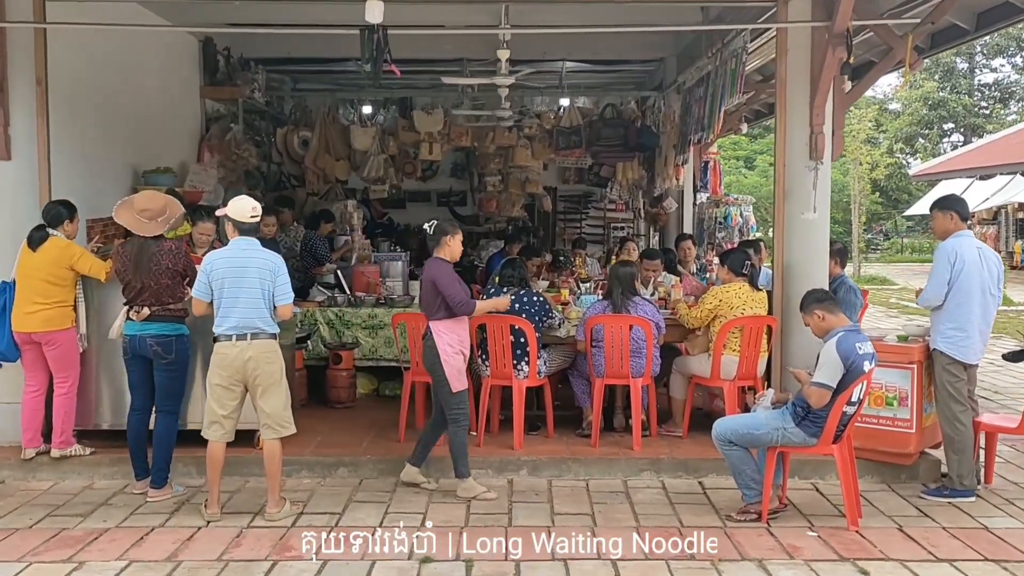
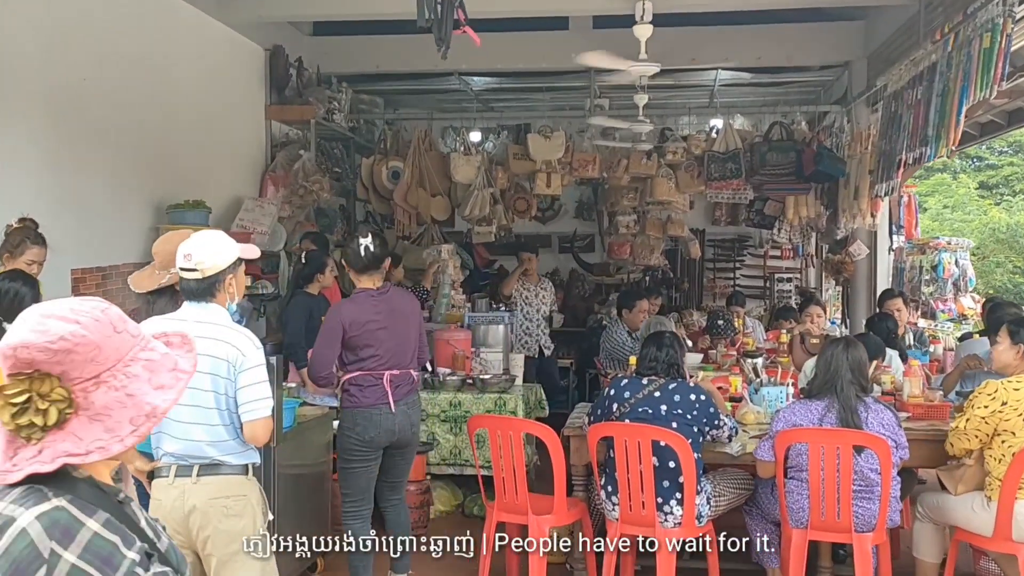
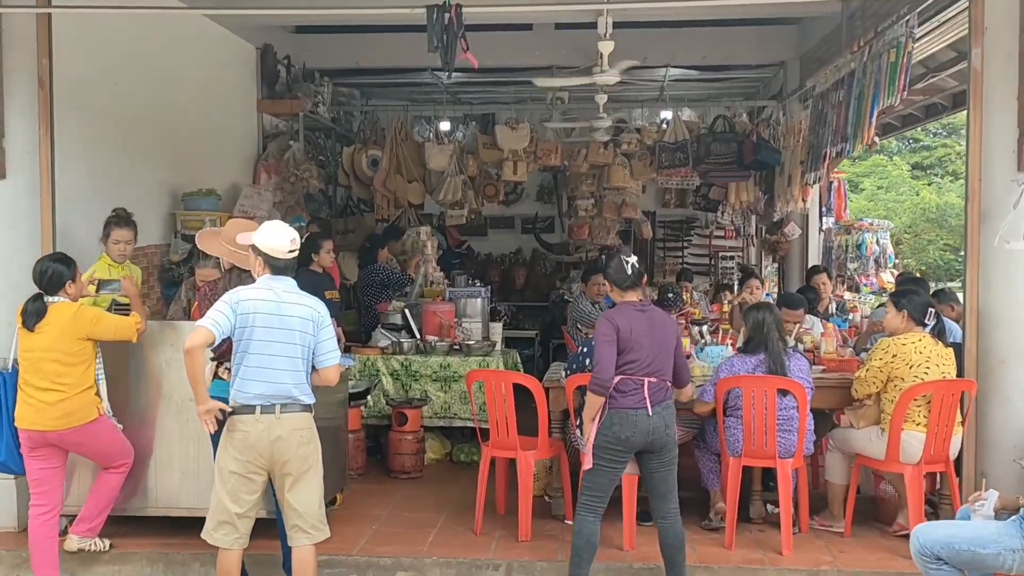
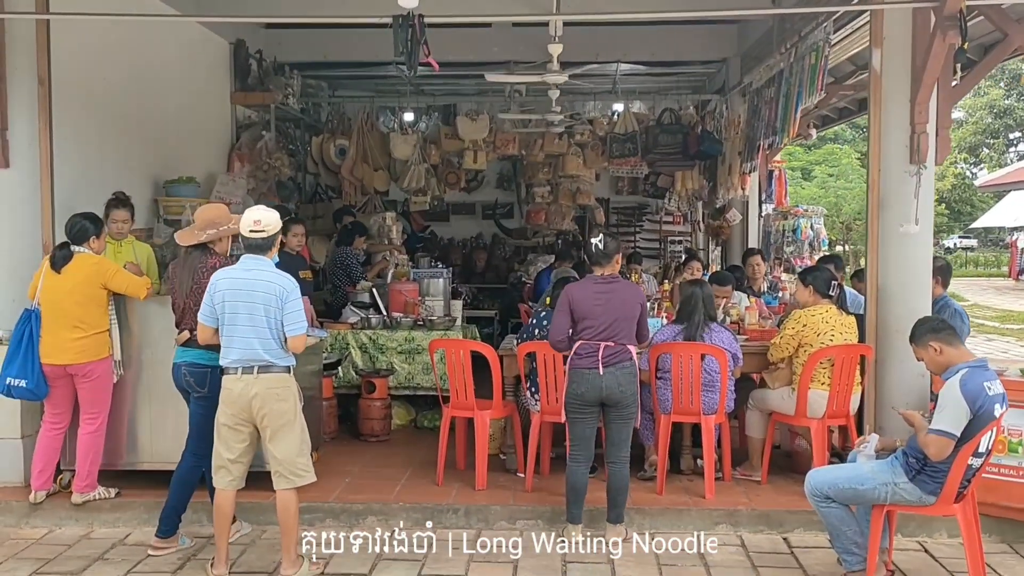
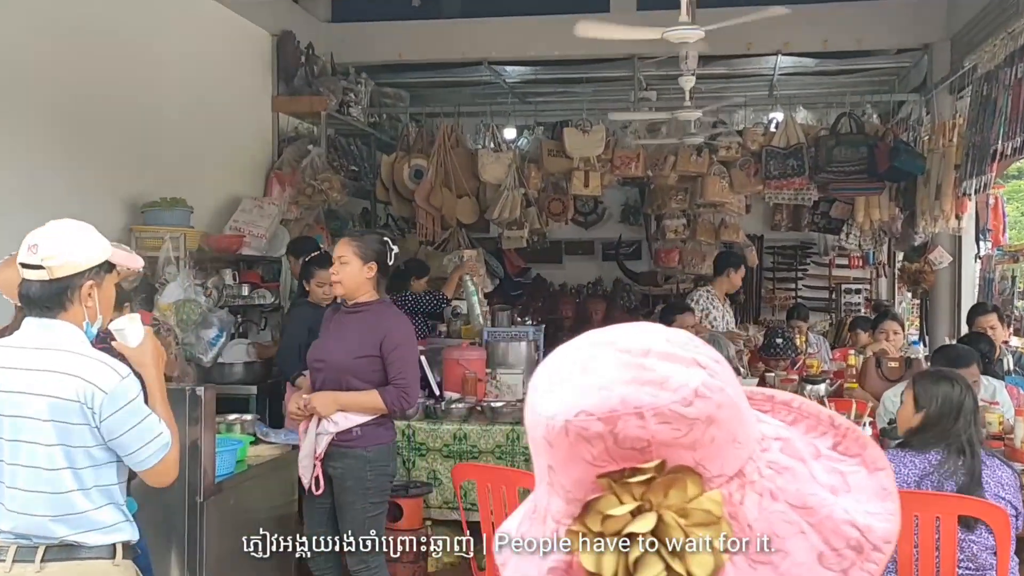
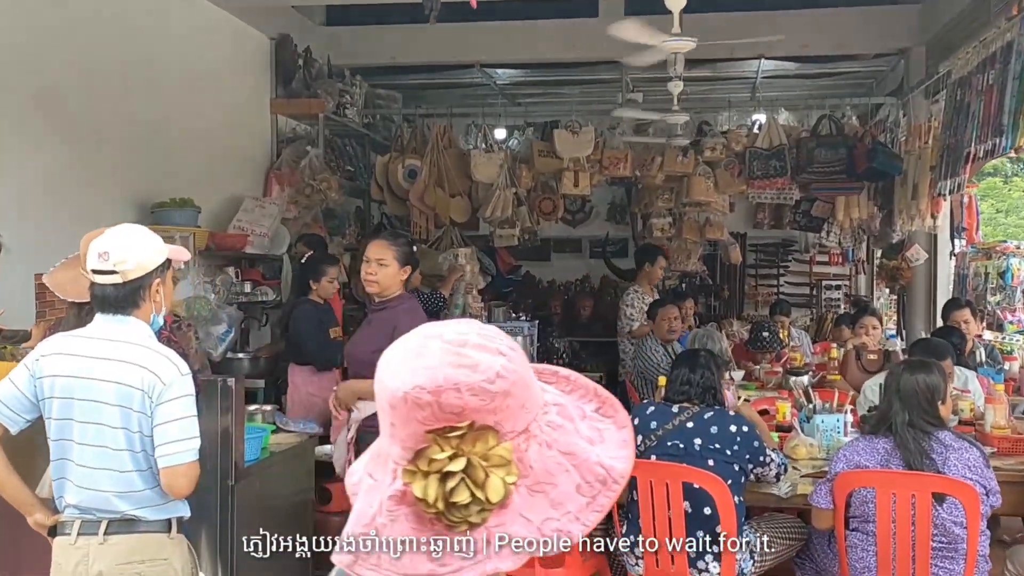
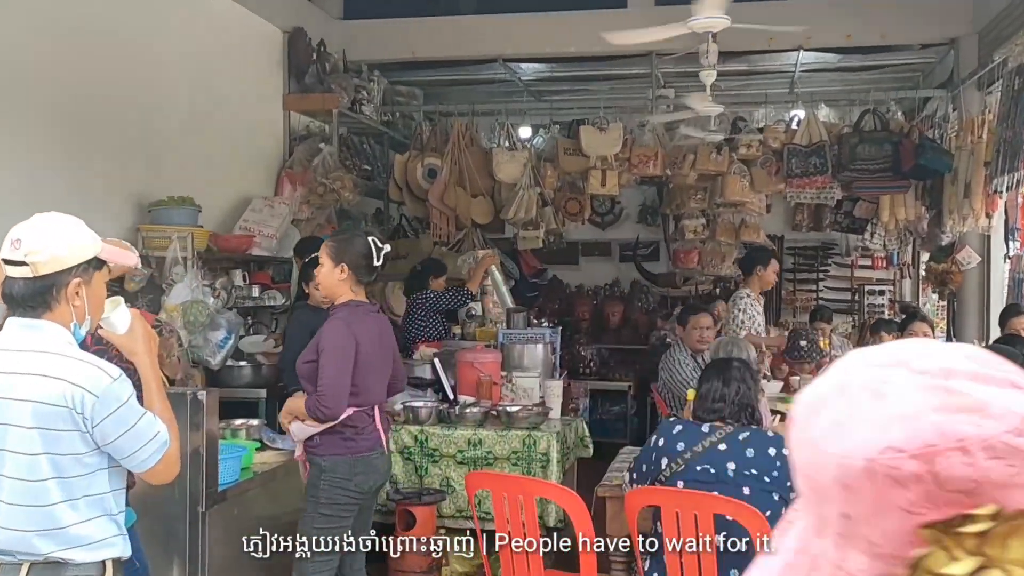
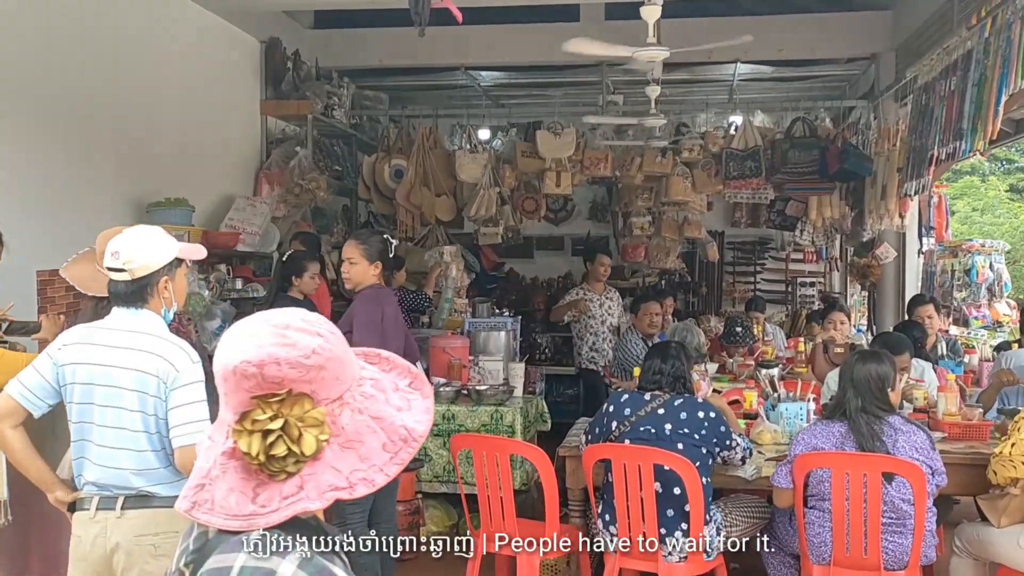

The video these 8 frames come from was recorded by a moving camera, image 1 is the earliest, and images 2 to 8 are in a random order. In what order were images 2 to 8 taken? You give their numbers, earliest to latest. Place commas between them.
4, 3, 2, 8, 6, 5, 7
